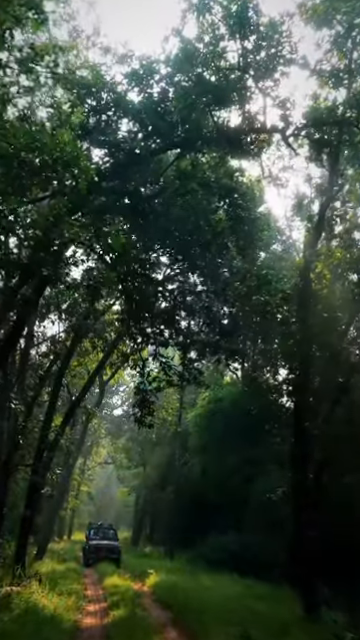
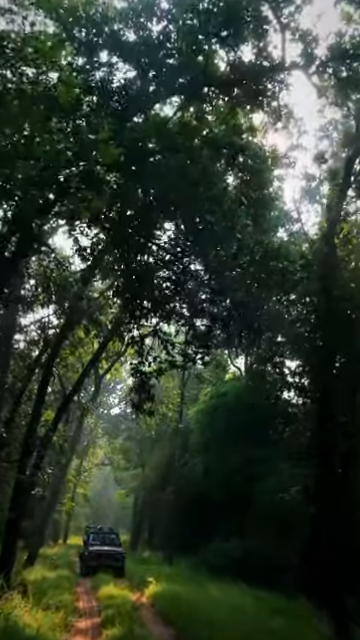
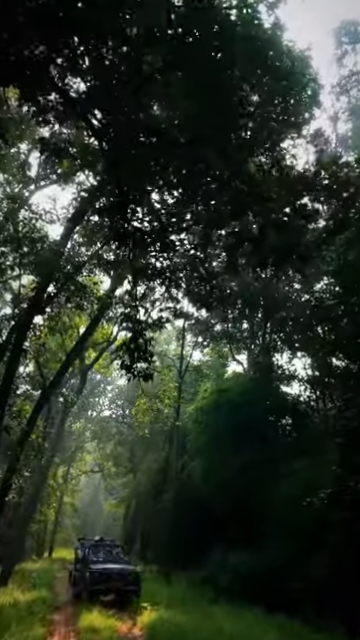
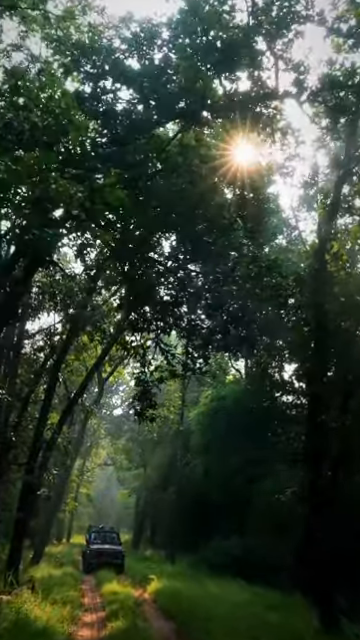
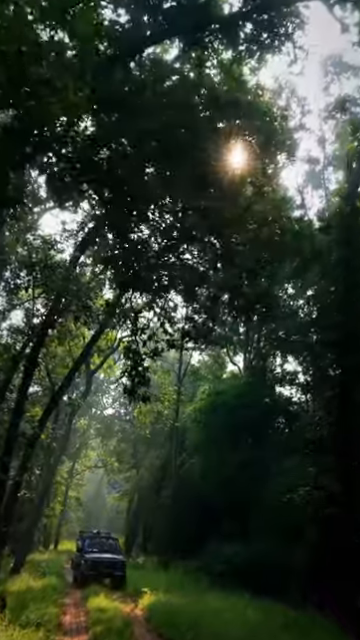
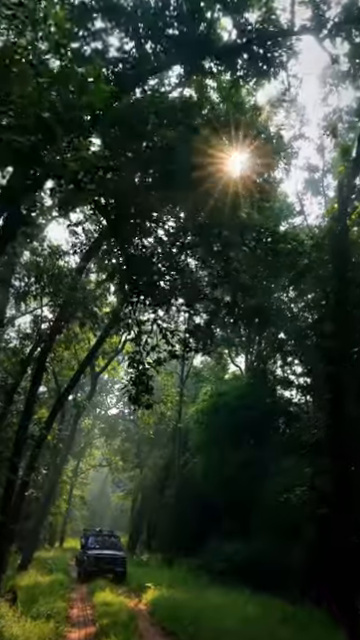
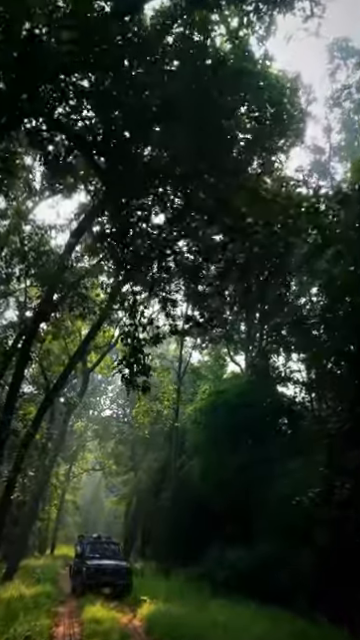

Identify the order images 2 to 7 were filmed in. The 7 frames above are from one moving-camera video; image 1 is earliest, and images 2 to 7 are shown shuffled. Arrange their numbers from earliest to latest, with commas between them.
4, 2, 6, 5, 7, 3
